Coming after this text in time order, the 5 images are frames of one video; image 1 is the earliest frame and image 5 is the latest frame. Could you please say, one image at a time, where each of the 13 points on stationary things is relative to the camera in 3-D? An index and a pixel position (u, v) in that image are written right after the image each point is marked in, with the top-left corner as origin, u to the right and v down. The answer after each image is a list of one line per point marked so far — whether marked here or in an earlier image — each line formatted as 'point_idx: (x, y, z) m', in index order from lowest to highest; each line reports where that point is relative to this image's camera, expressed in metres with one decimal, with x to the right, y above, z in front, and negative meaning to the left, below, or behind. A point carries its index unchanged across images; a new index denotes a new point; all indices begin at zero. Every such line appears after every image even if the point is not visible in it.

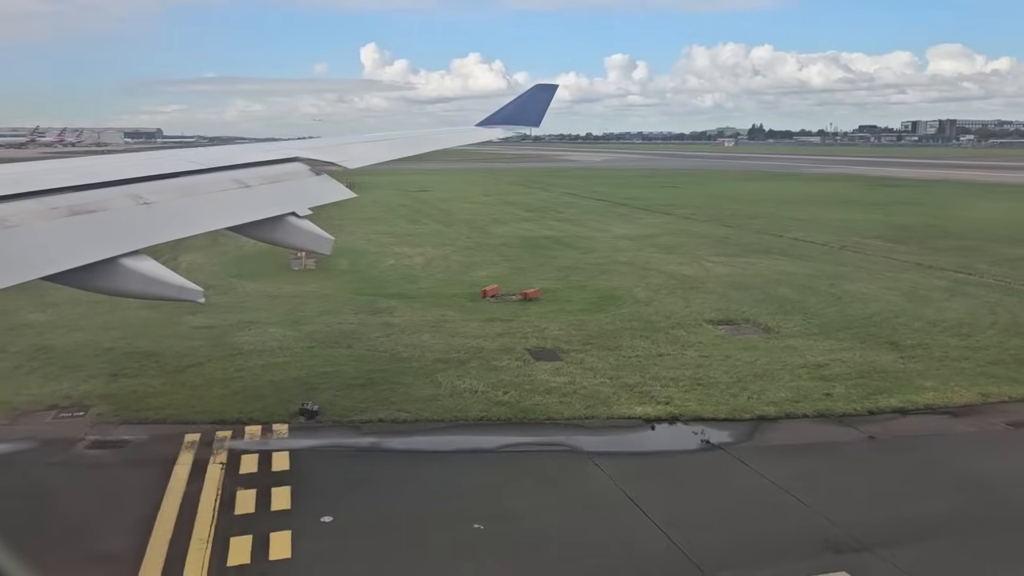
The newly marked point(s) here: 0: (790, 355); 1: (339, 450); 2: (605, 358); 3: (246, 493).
0: (+4.9, -1.2, +15.0) m
1: (-2.1, -2.0, +10.6) m
2: (+1.6, -1.2, +14.7) m
3: (-2.9, -2.3, +9.4) m
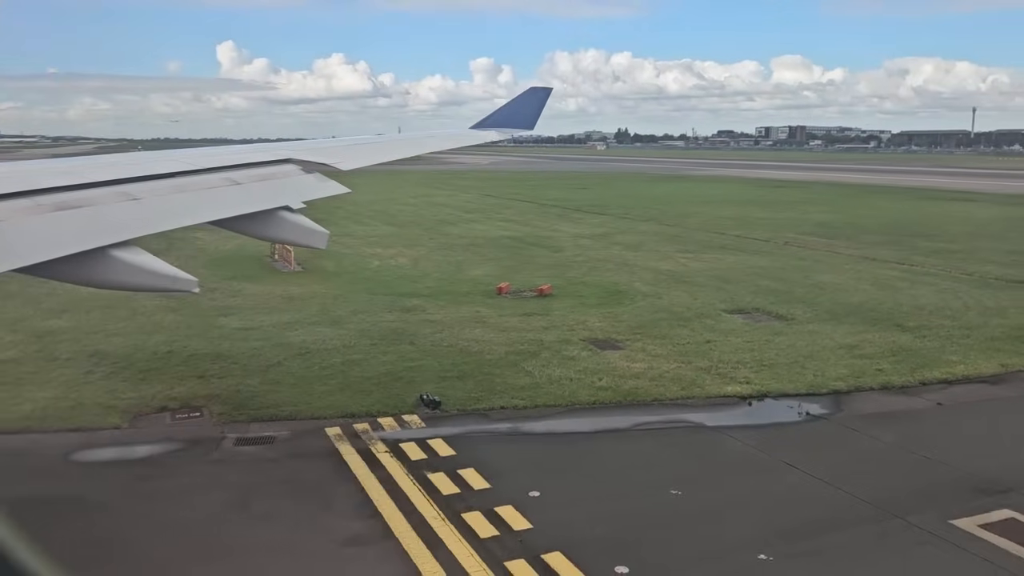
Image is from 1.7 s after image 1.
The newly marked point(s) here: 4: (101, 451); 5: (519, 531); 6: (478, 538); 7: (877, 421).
0: (+6.0, -1.0, +16.6) m
1: (-0.2, -2.0, +11.2) m
2: (+2.8, -1.1, +15.8) m
3: (-0.8, -2.2, +9.9) m
4: (-5.1, -2.0, +10.7) m
5: (+0.1, -2.4, +8.5) m
6: (-0.3, -2.5, +8.4) m
7: (+5.2, -1.9, +12.0) m
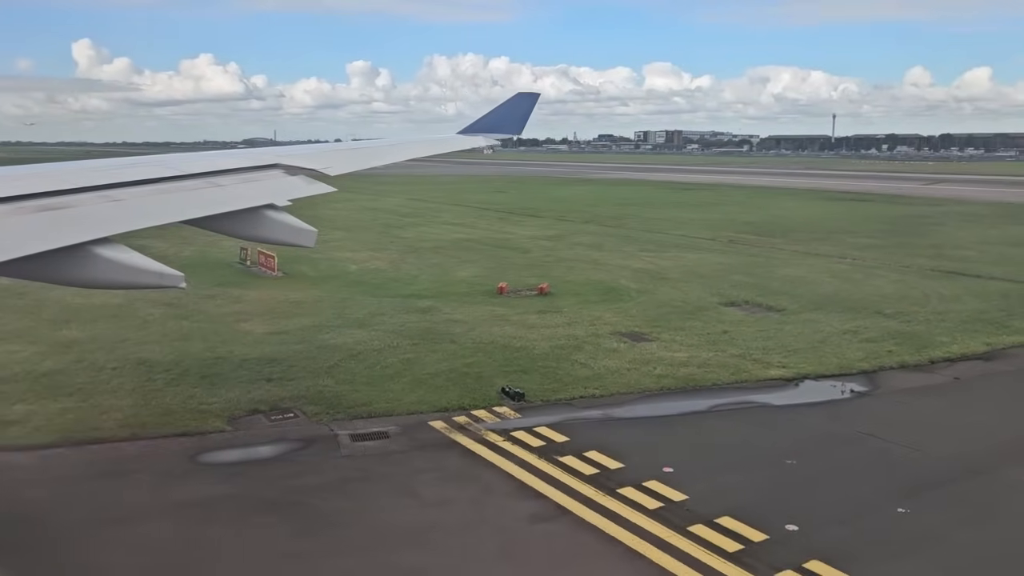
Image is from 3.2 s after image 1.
0: (+6.6, -0.8, +18.1) m
1: (+1.1, -1.9, +12.0) m
2: (+3.5, -1.0, +16.9) m
3: (+0.7, -2.1, +10.6) m
4: (-3.7, -2.1, +10.8) m
5: (+1.8, -2.3, +9.3) m
6: (+1.5, -2.4, +9.2) m
7: (+6.4, -1.7, +13.5) m
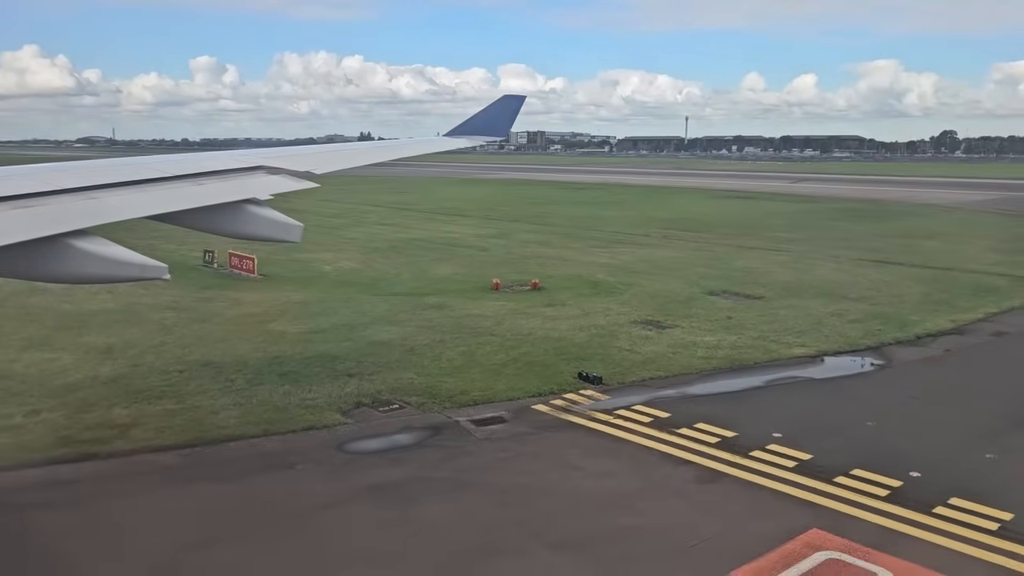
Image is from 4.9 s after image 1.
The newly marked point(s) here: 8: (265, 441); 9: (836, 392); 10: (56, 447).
0: (+7.0, -0.5, +20.1) m
1: (+2.6, -1.7, +13.2) m
2: (+4.1, -0.8, +18.4) m
3: (+2.4, -2.0, +11.7) m
4: (-1.9, -2.0, +11.2) m
5: (+3.7, -2.1, +10.6) m
6: (+3.4, -2.2, +10.5) m
7: (+7.5, -1.4, +15.5) m
8: (-3.2, -2.0, +11.1) m
9: (+5.3, -1.7, +13.8) m
10: (-5.7, -2.0, +10.7) m
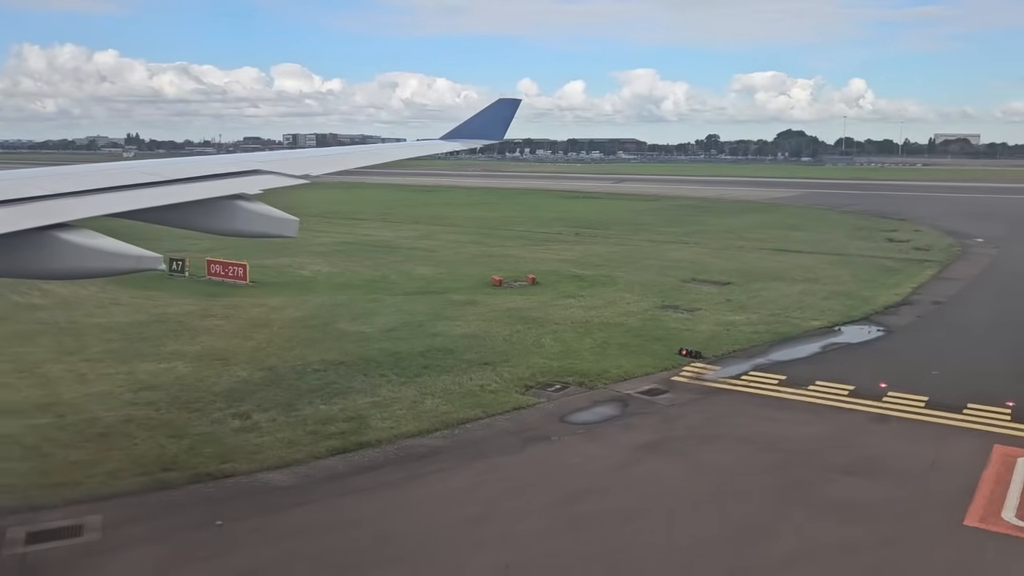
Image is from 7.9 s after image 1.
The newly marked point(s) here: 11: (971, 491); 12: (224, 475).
0: (+7.4, -0.1, +23.4) m
1: (+4.9, -1.4, +15.6) m
2: (+5.0, -0.4, +21.1) m
3: (+5.0, -1.7, +14.2) m
4: (+1.0, -1.9, +12.6) m
5: (+6.6, -1.8, +13.4) m
6: (+6.3, -1.8, +13.2) m
7: (+9.1, -0.9, +19.1) m
8: (-0.3, -1.9, +12.2) m
9: (+7.3, -1.3, +16.8) m
10: (-2.6, -2.0, +11.2) m
11: (+5.3, -2.3, +9.8) m
12: (-3.4, -2.2, +10.1) m
